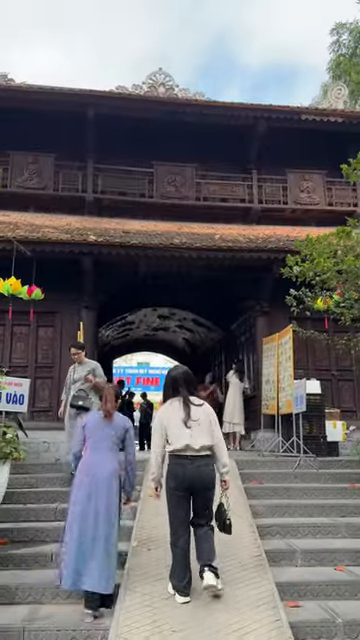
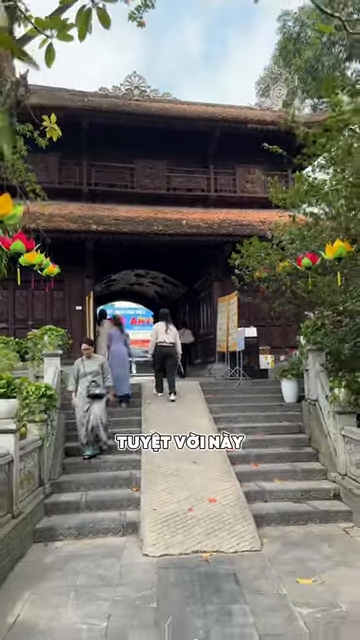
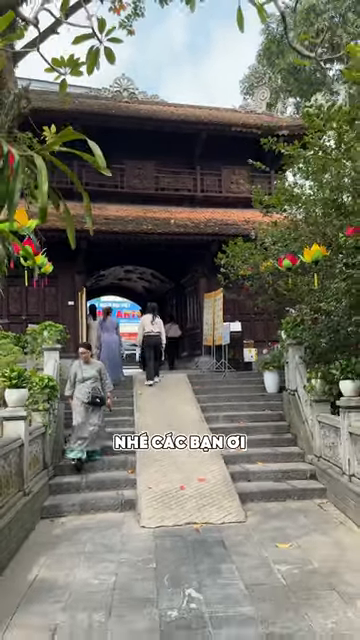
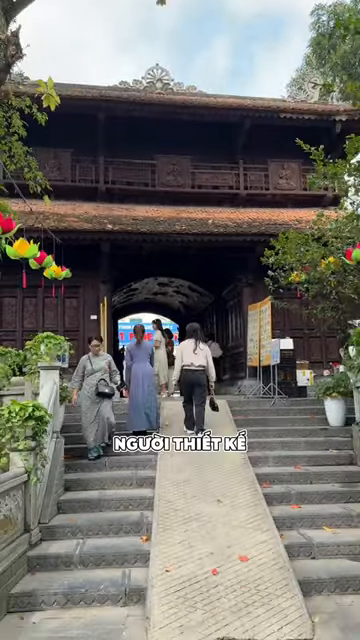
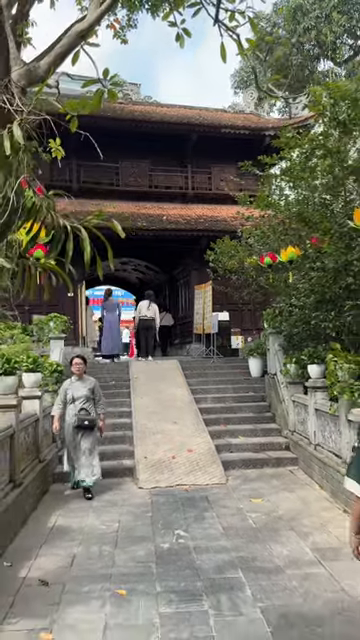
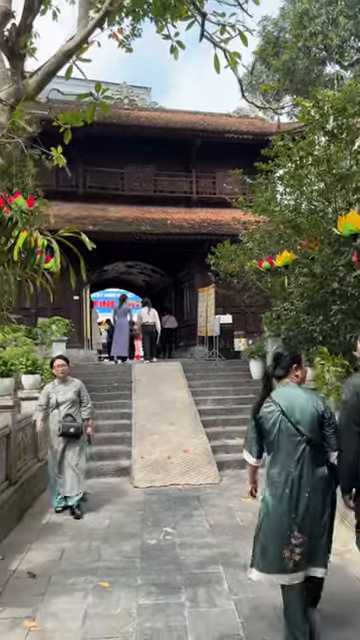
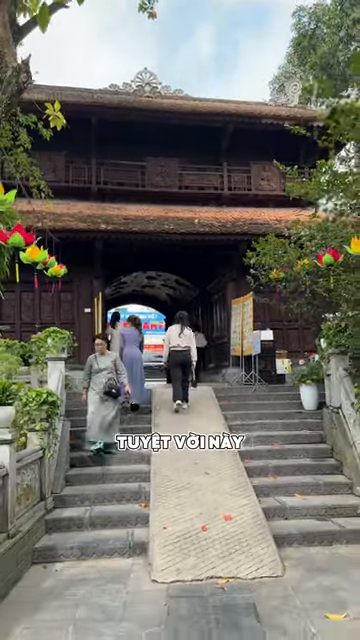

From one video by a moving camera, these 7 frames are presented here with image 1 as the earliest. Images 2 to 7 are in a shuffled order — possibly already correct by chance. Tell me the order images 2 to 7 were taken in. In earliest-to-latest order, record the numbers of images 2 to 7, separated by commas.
4, 7, 2, 3, 5, 6
